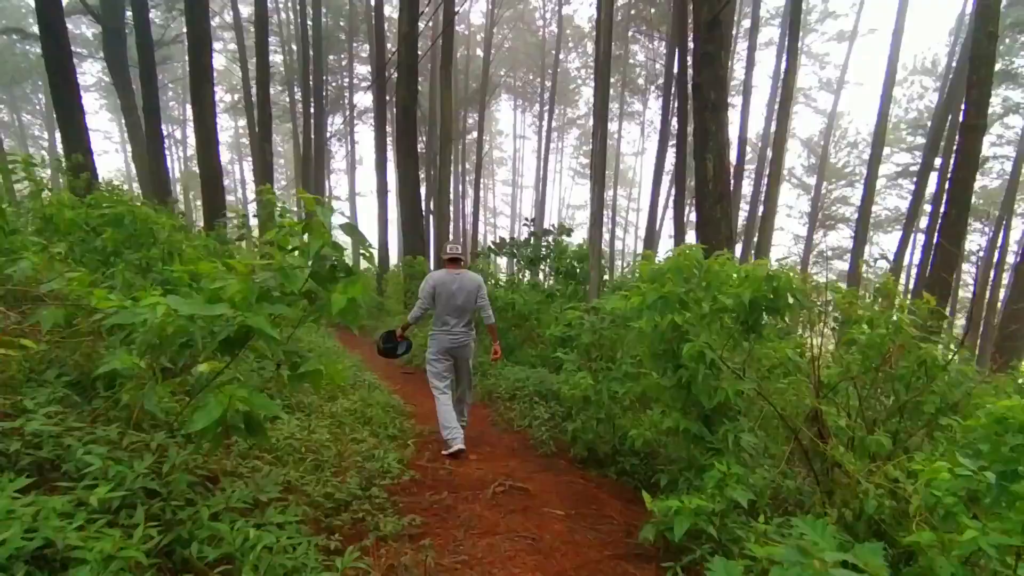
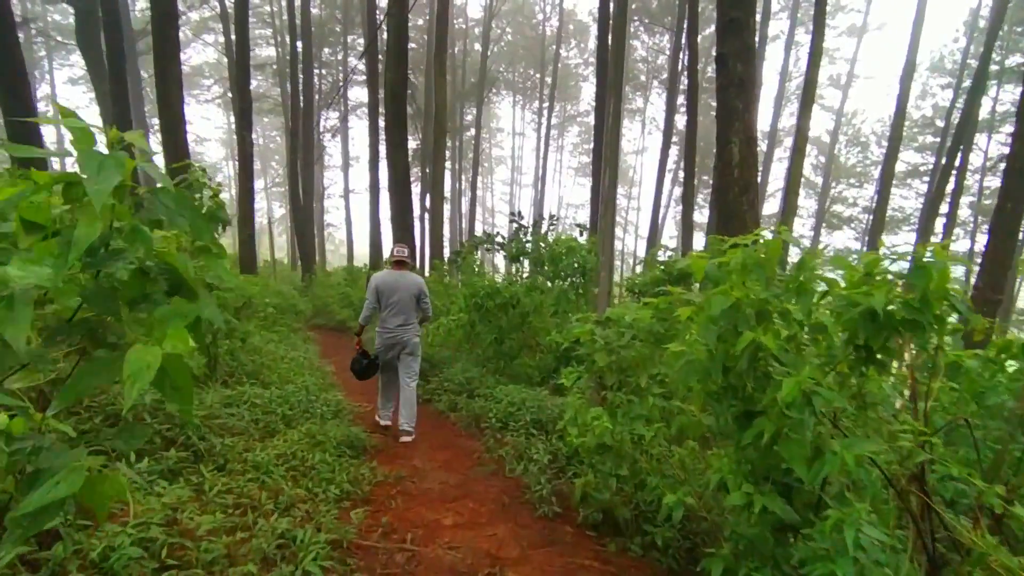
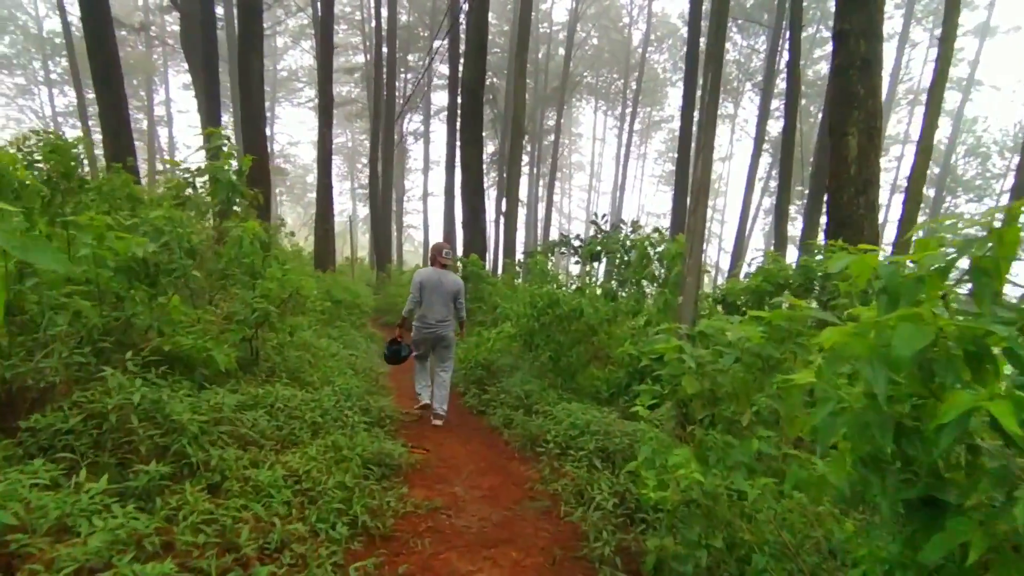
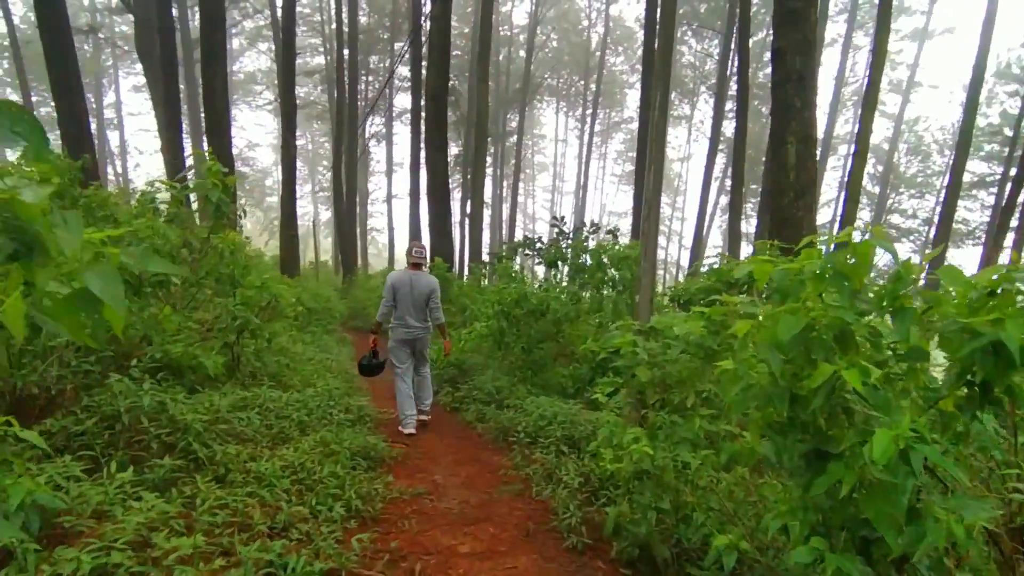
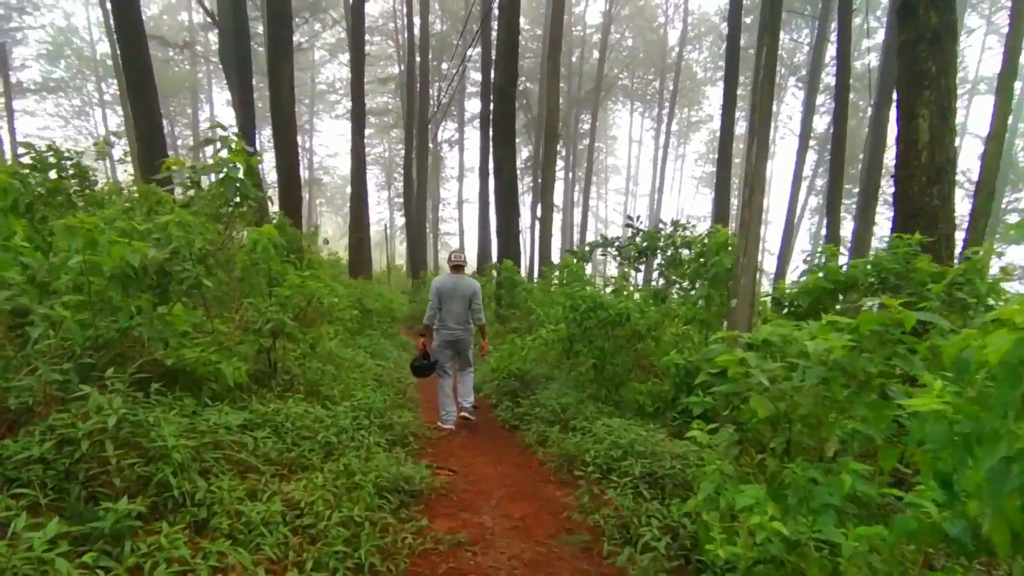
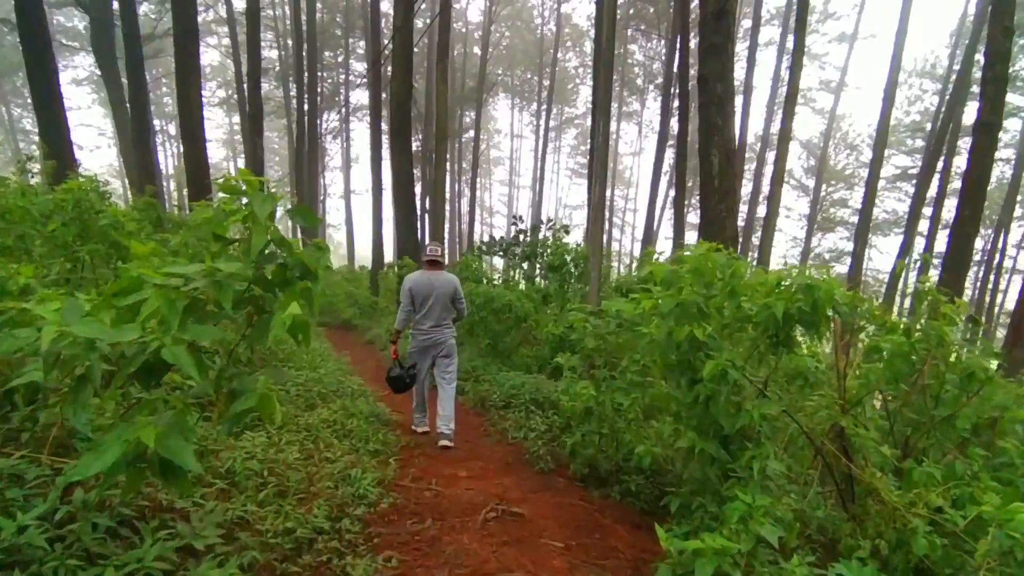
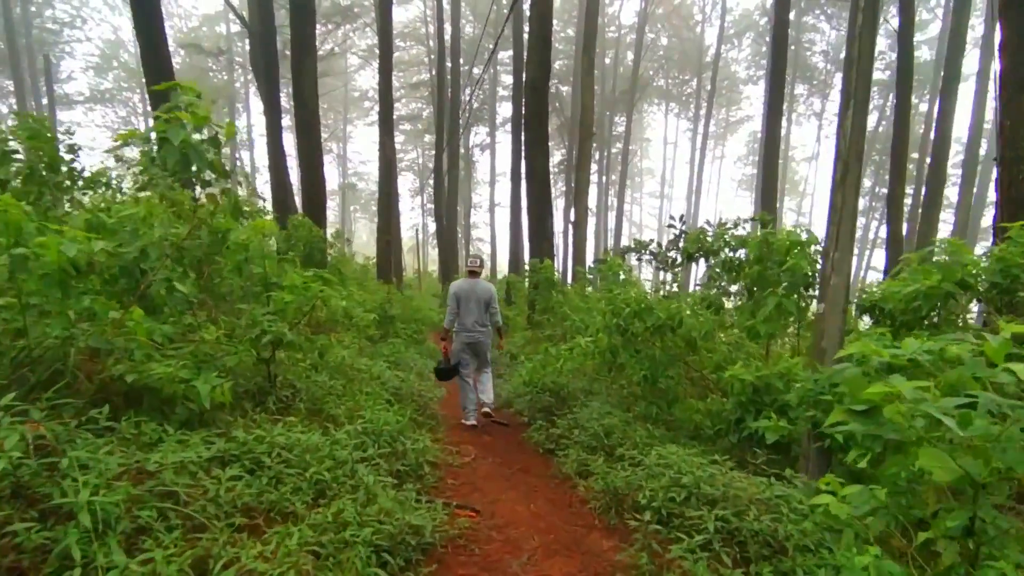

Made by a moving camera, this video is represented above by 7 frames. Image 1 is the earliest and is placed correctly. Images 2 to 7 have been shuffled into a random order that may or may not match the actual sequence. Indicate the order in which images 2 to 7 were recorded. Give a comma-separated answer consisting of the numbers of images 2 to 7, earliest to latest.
6, 2, 4, 3, 5, 7
